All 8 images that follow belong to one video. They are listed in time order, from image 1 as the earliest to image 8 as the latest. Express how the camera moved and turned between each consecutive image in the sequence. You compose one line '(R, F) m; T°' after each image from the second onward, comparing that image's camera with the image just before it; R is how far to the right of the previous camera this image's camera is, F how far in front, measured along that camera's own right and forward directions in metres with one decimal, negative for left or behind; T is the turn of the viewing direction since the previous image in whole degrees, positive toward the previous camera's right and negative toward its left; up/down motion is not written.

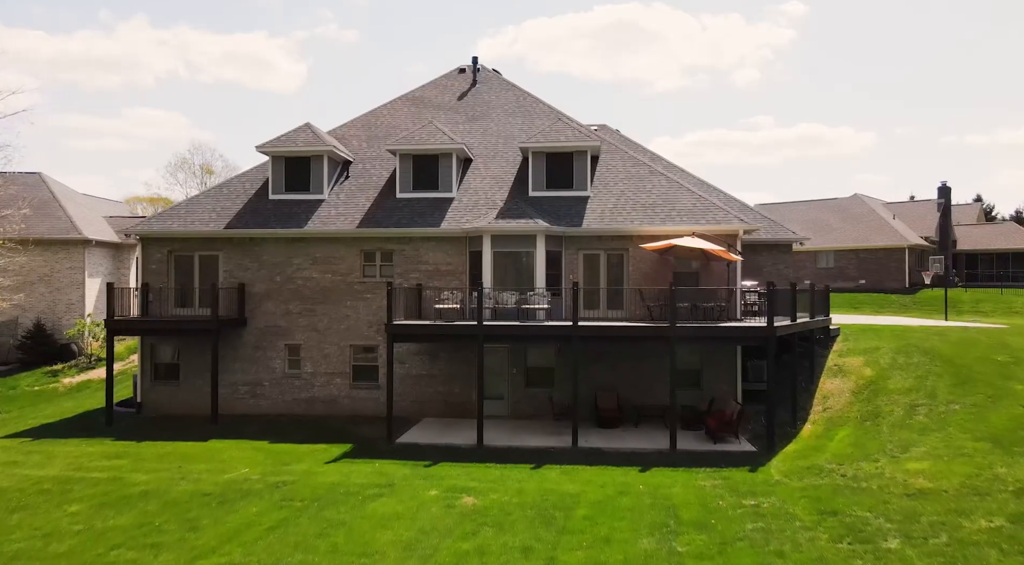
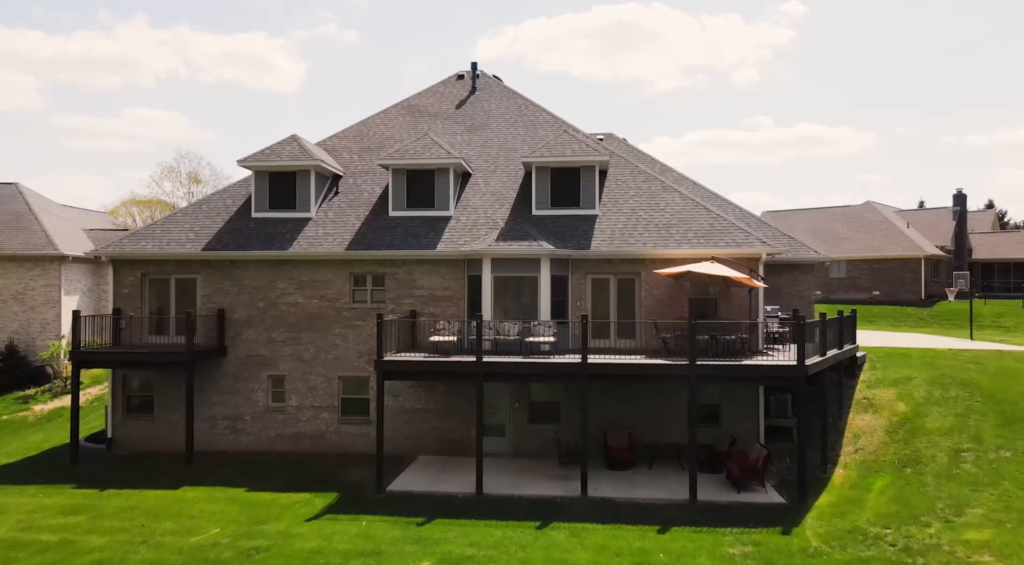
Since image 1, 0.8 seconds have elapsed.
(-0.1, +3.0) m; 0°
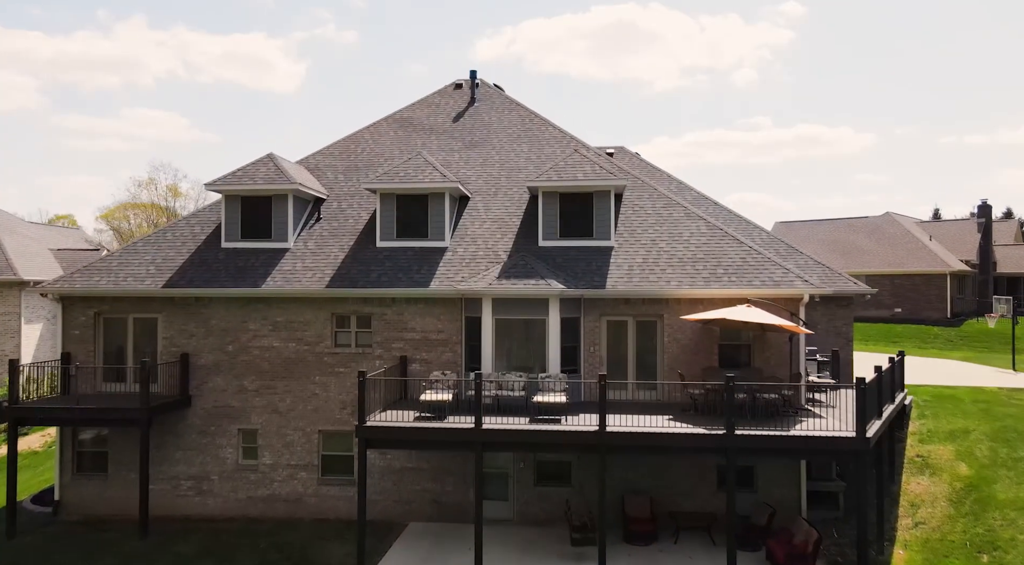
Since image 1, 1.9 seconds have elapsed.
(-0.1, +4.3) m; 0°
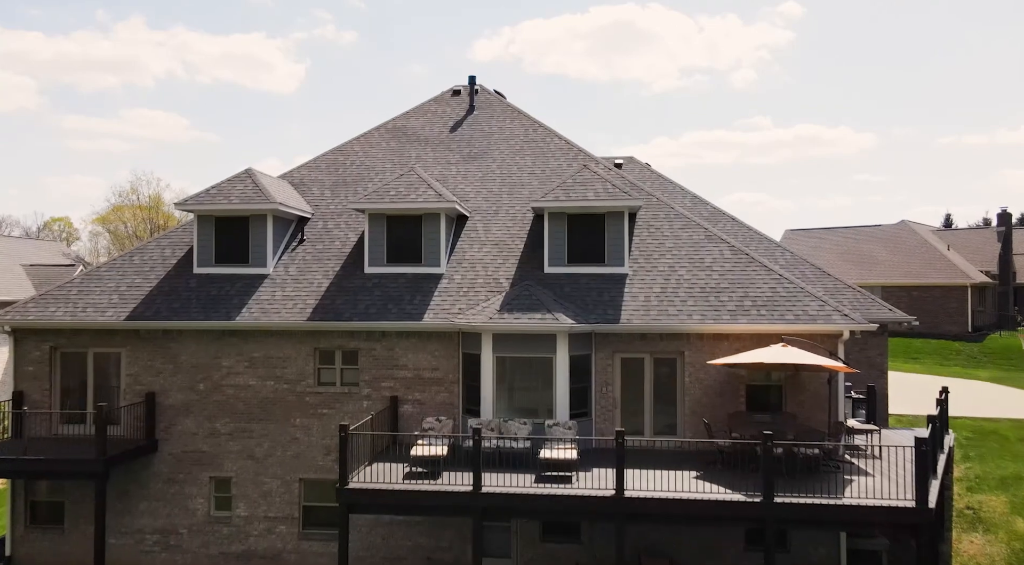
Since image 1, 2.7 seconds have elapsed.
(-0.1, +3.2) m; 0°
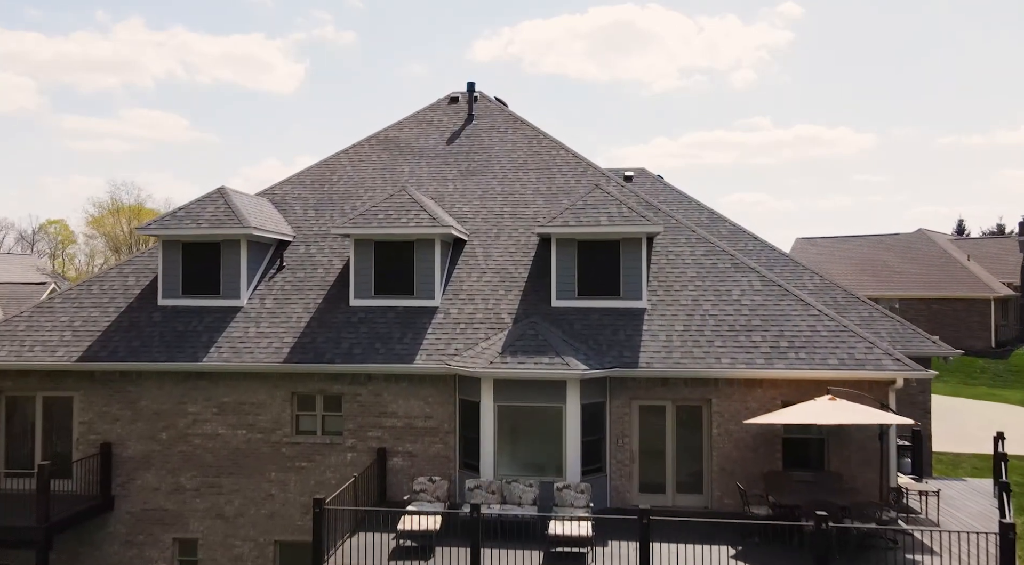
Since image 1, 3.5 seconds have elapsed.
(-0.1, +3.3) m; 0°
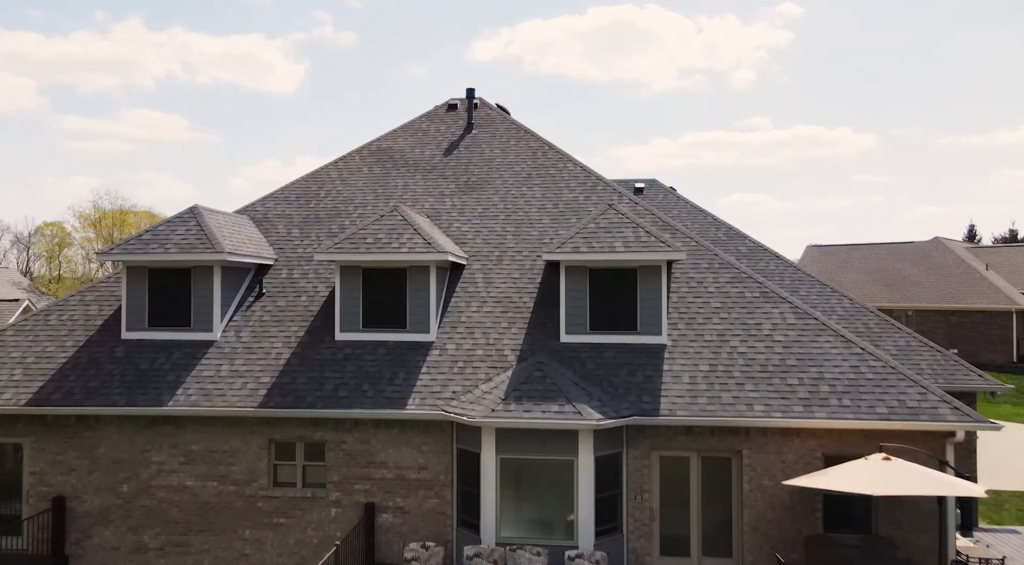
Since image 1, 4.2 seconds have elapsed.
(-0.1, +2.7) m; 0°
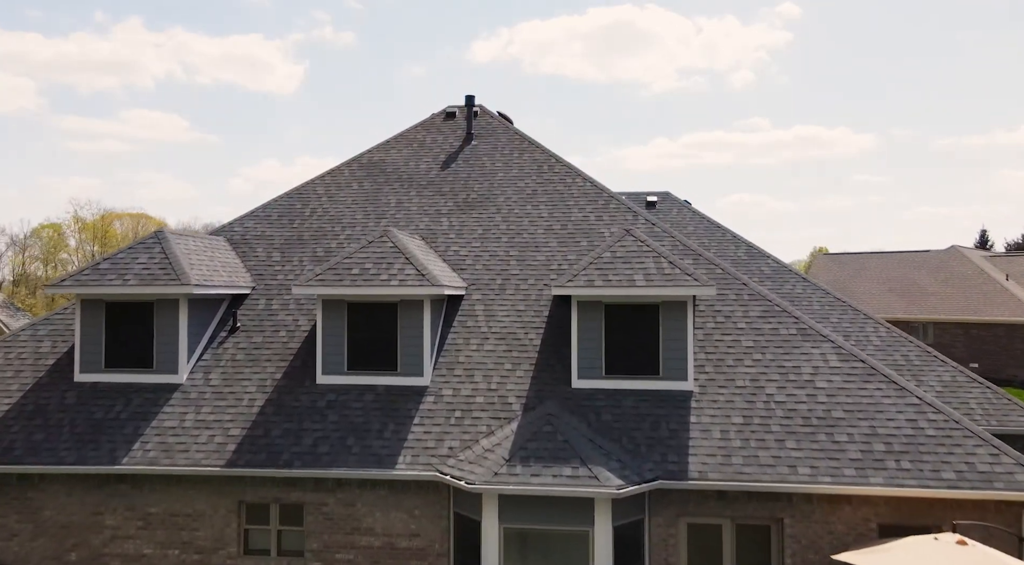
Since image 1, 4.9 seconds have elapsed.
(-0.1, +2.8) m; 0°
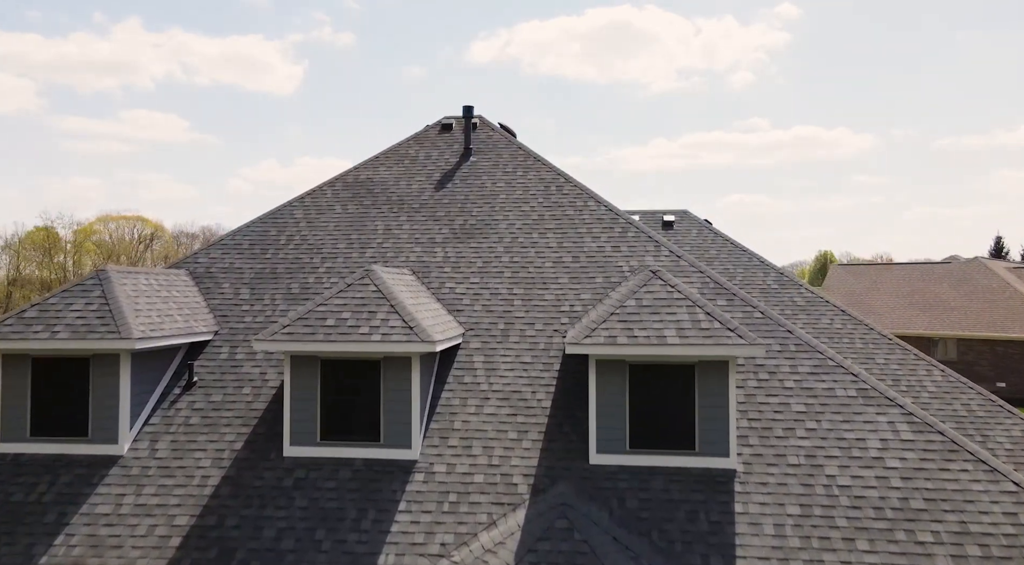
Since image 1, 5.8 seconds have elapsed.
(-0.1, +3.4) m; 0°
